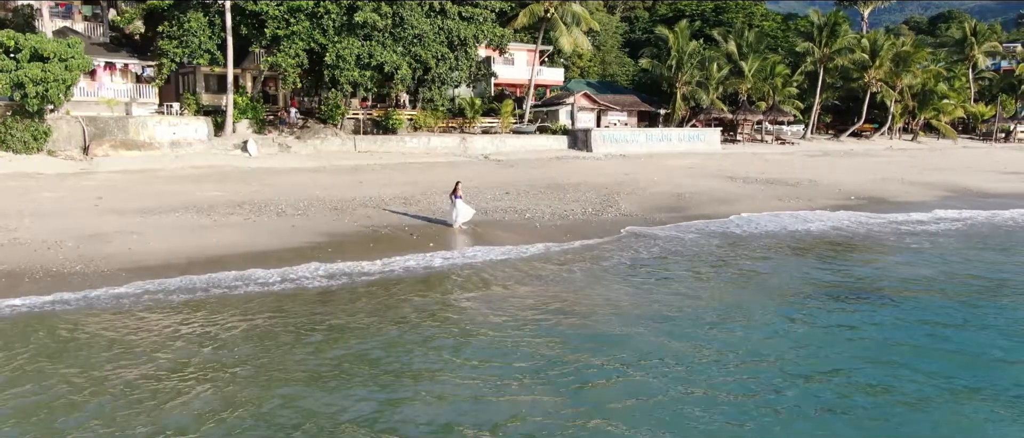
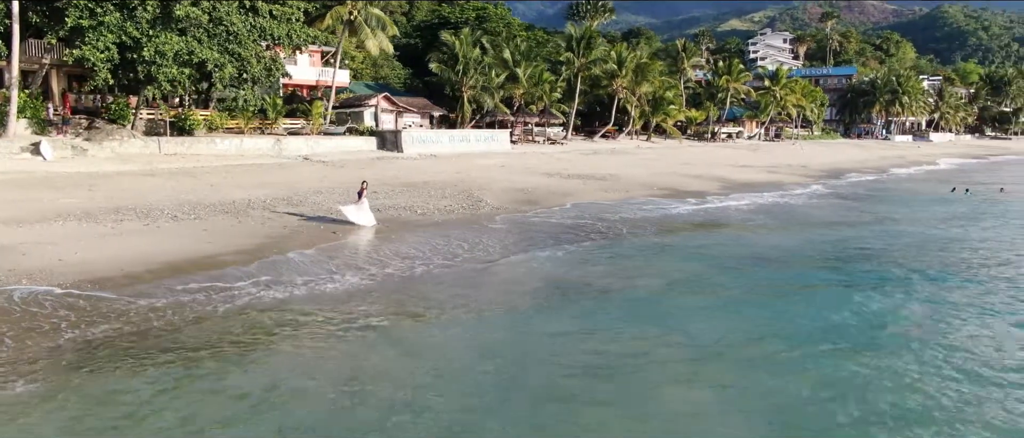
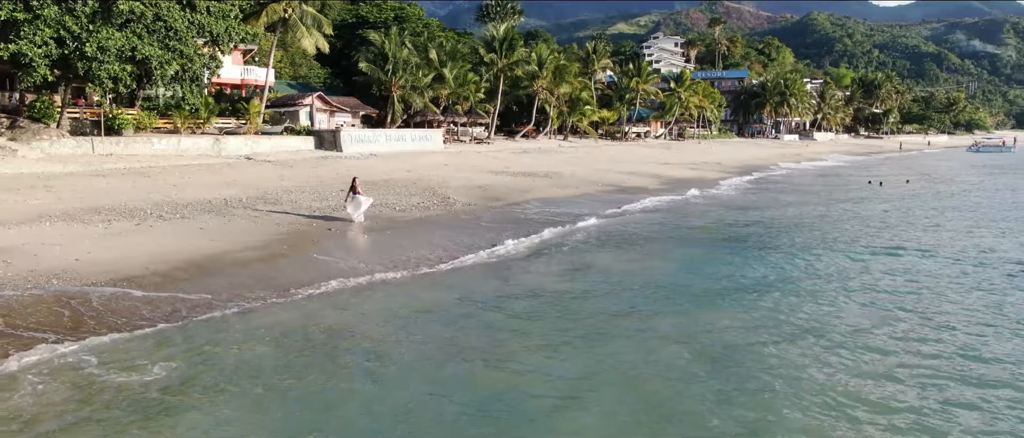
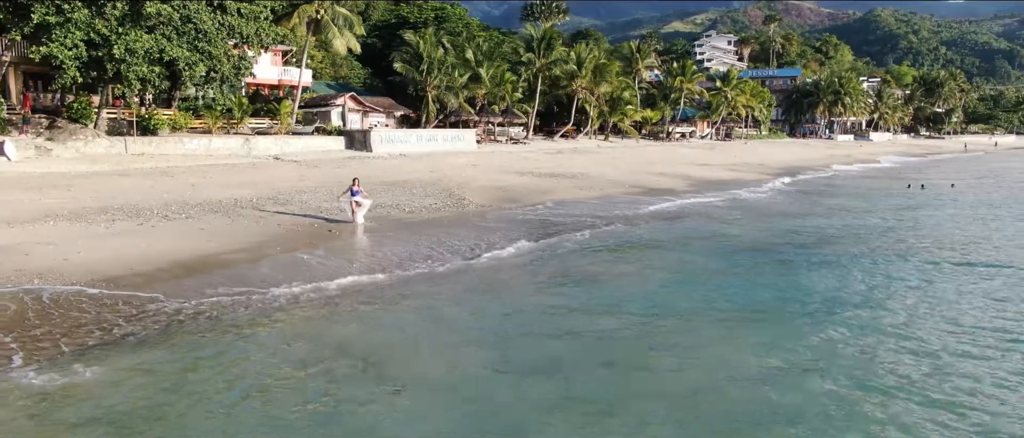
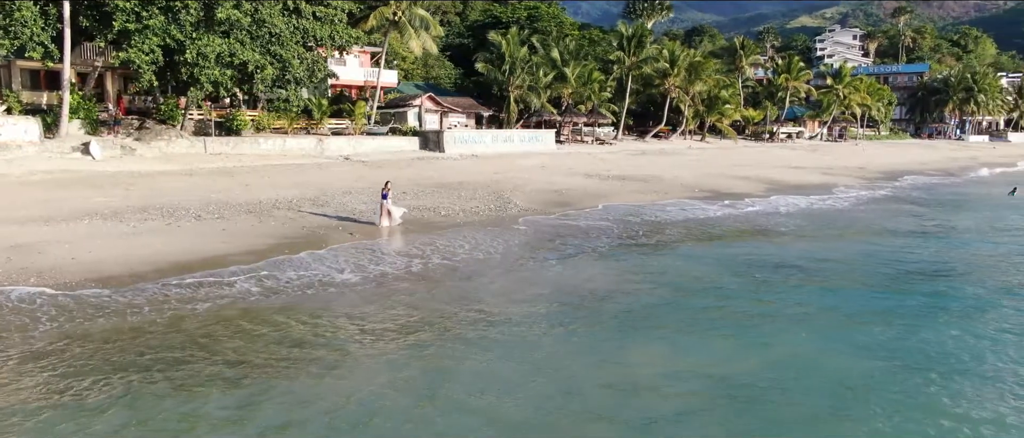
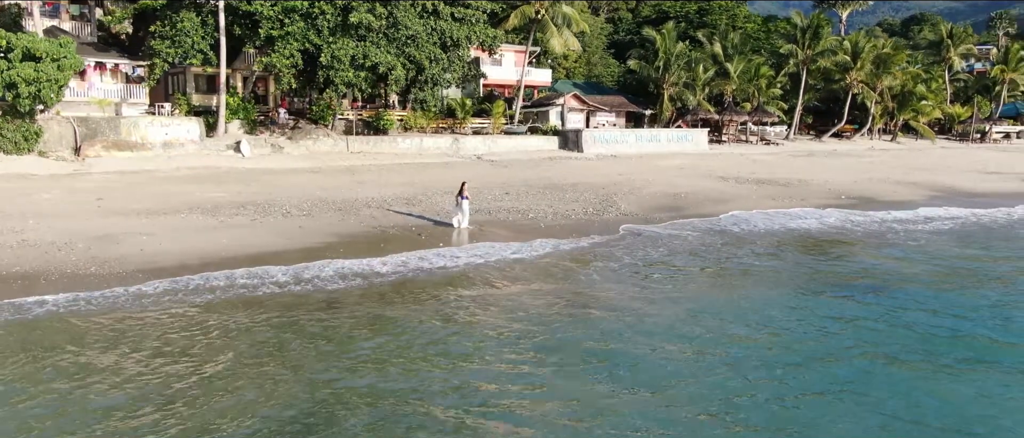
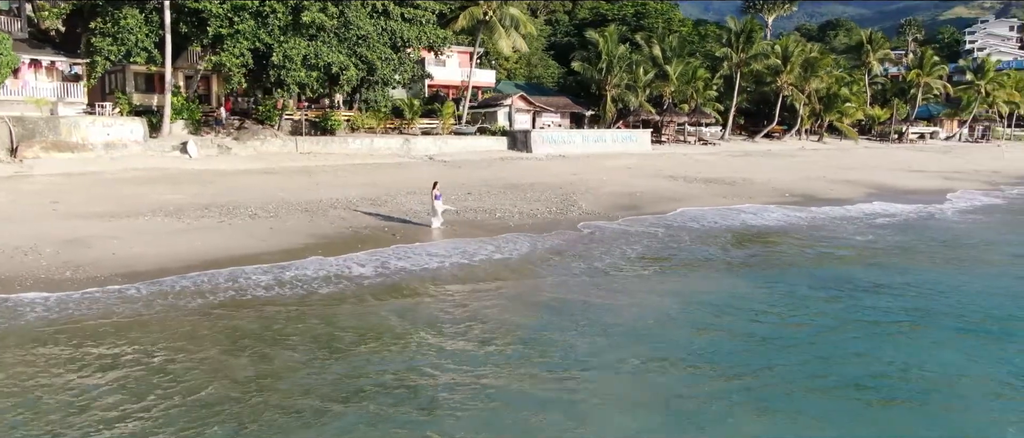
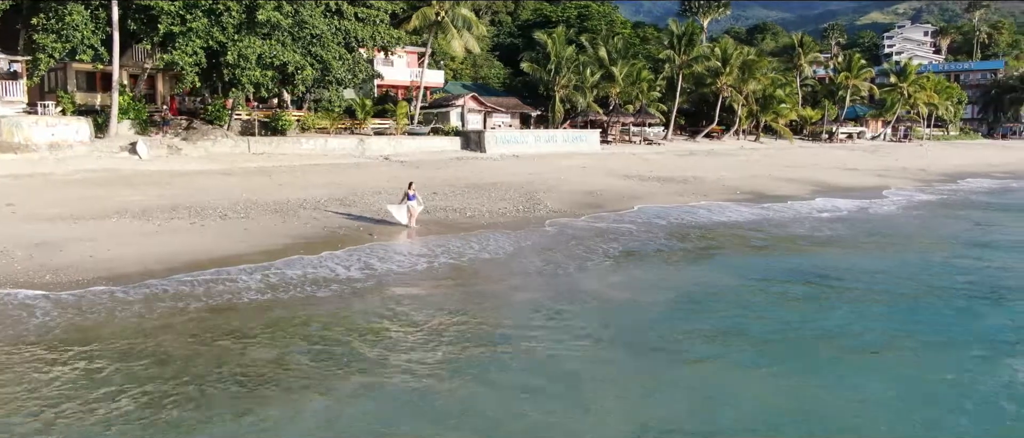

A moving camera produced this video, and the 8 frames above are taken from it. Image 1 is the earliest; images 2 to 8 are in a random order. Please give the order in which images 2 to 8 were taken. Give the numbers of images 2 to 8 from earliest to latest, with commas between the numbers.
6, 7, 8, 5, 2, 4, 3
